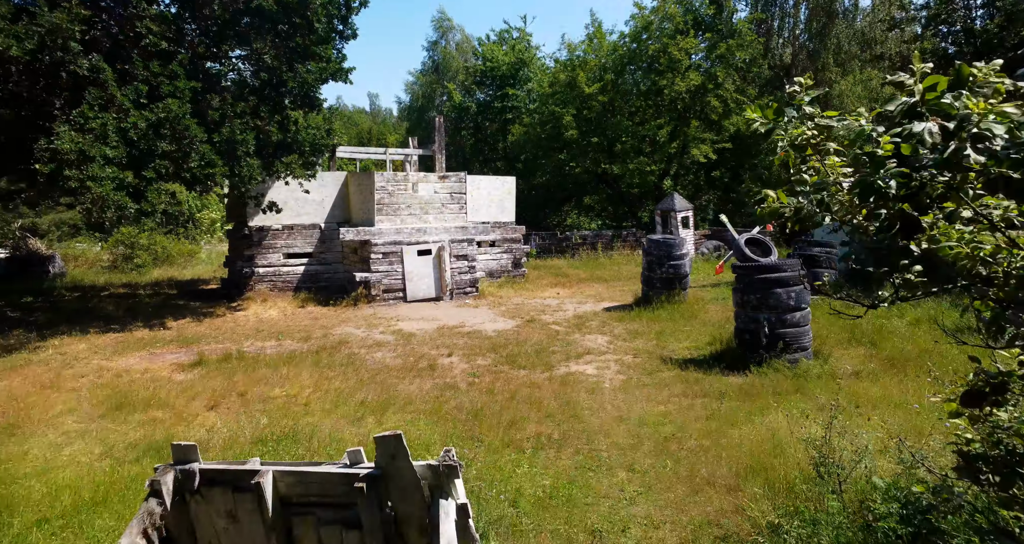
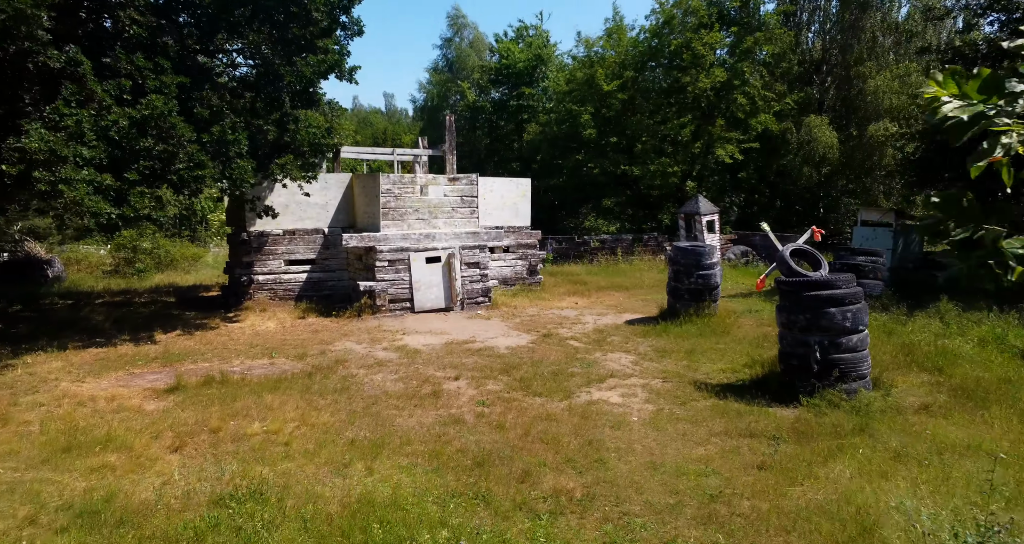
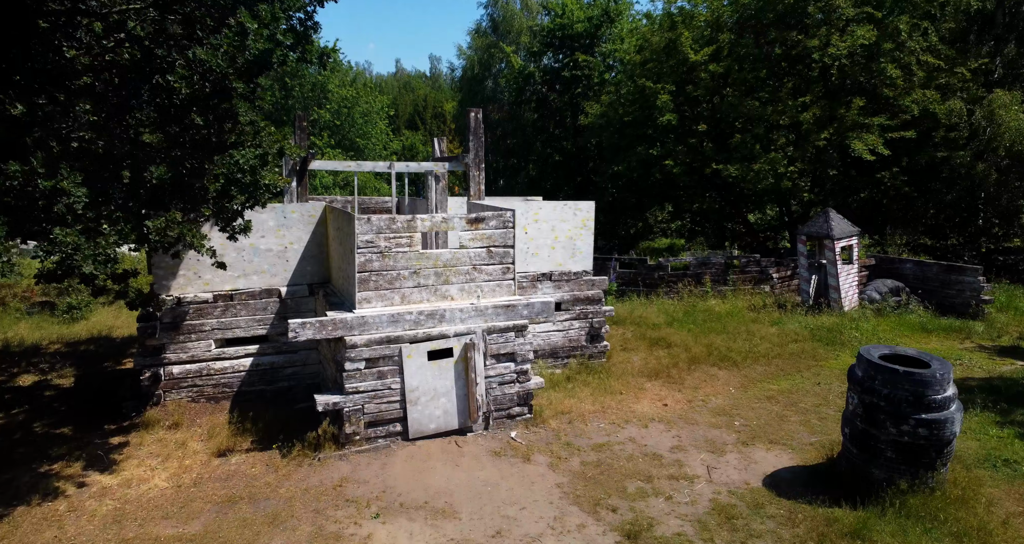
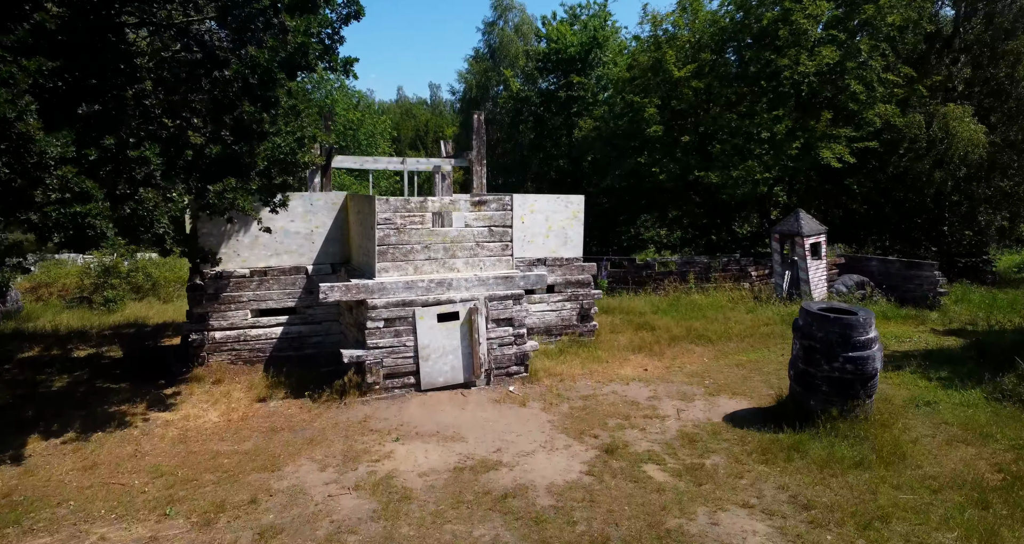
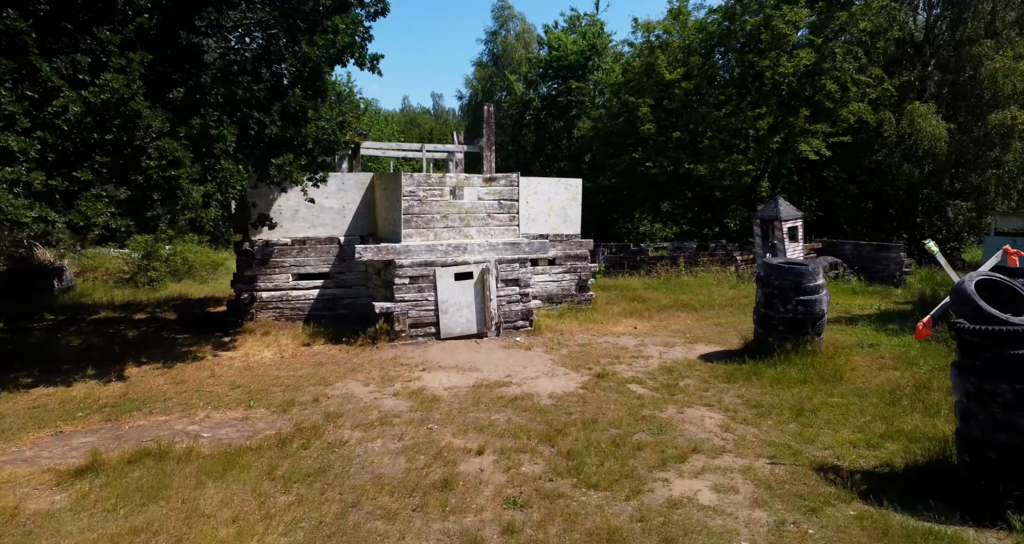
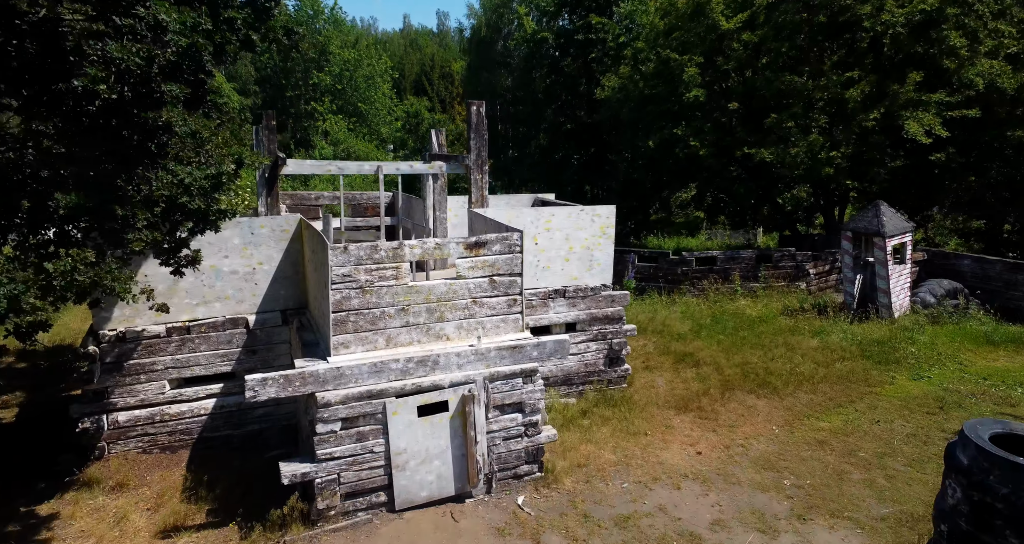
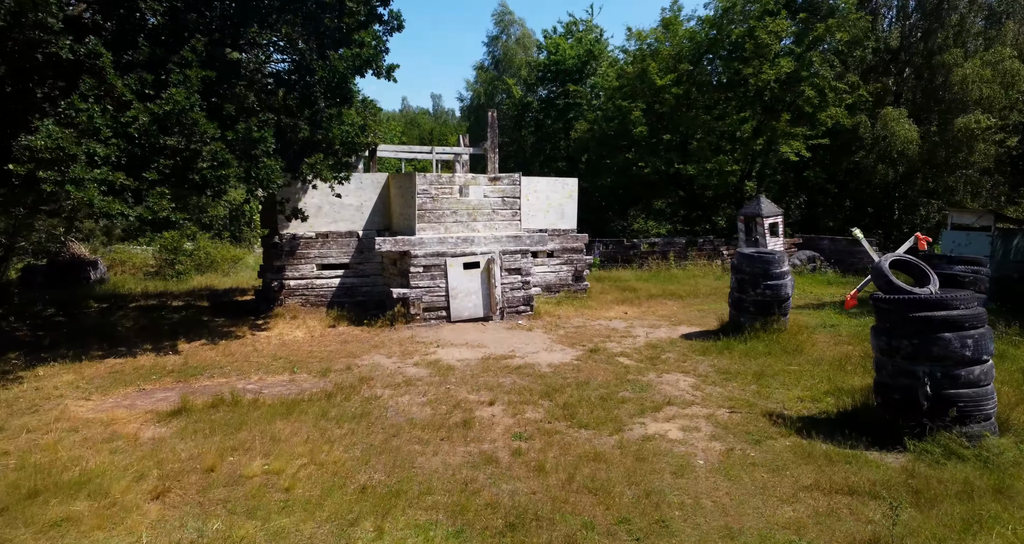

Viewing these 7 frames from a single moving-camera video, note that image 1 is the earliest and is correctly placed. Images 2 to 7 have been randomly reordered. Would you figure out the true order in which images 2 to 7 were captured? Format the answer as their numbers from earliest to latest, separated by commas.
2, 7, 5, 4, 3, 6
